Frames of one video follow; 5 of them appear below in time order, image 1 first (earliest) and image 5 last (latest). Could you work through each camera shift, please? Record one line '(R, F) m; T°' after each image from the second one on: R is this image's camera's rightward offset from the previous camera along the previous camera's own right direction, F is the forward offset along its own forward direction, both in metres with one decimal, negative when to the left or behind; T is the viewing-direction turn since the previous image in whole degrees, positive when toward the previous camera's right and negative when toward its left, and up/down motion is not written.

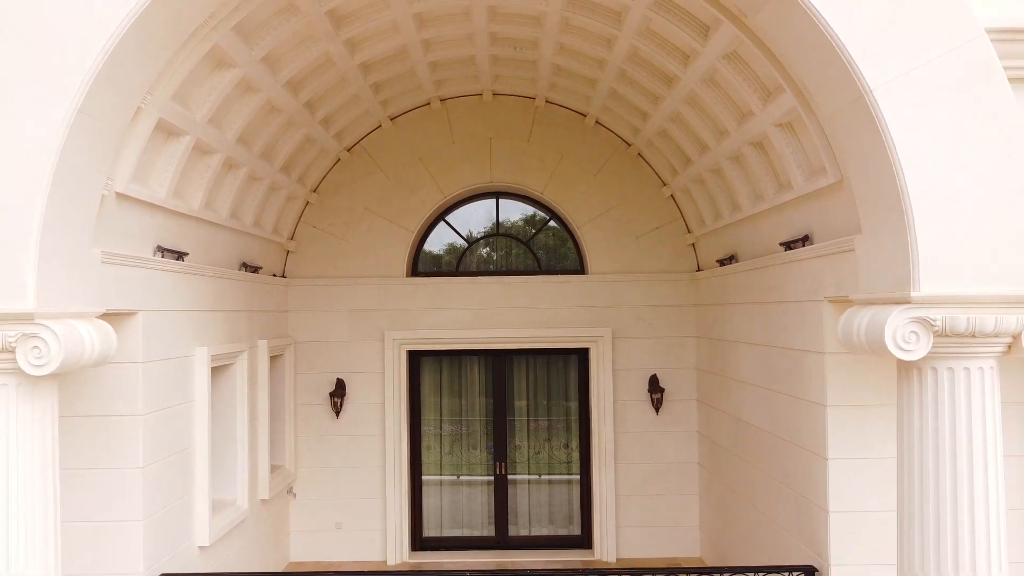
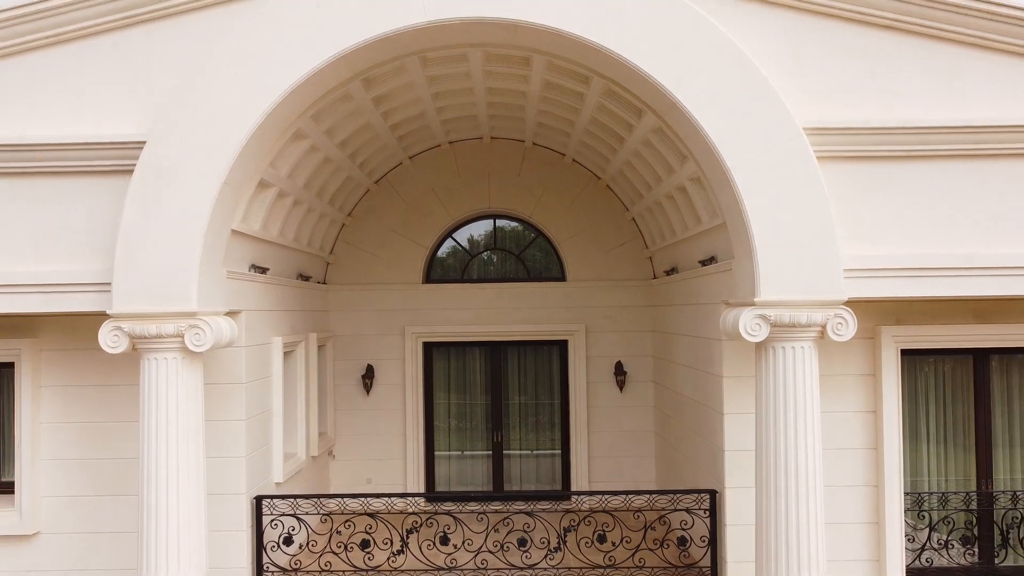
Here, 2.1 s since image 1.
(+0.1, -1.6) m; 0°
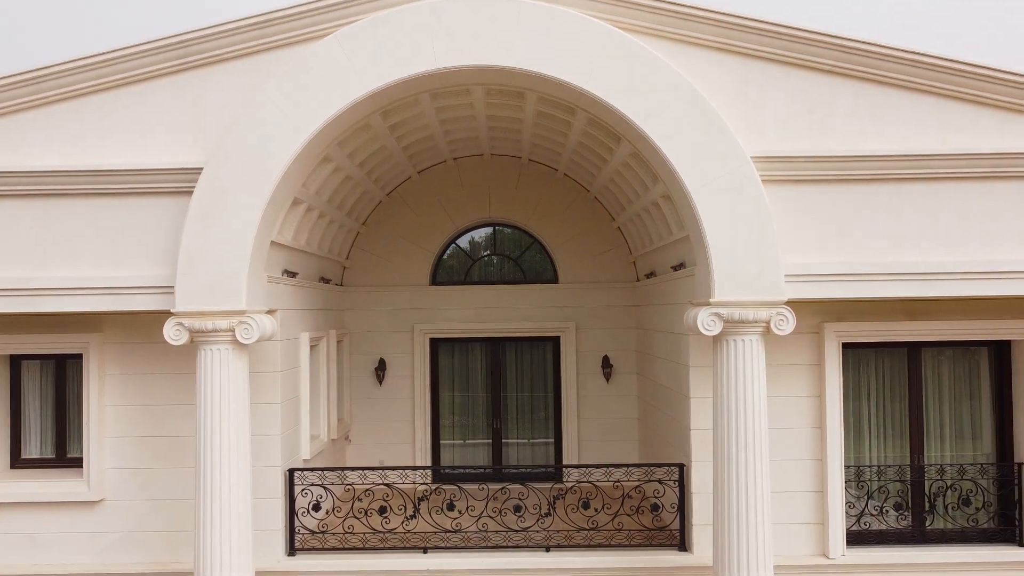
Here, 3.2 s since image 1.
(0.0, -0.9) m; 0°
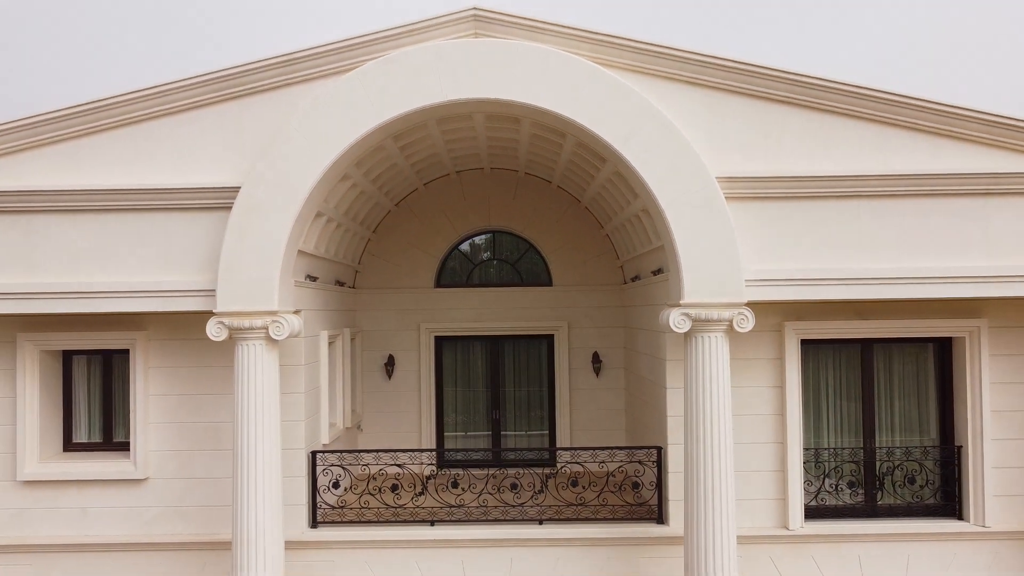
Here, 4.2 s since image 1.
(0.0, -0.8) m; 0°
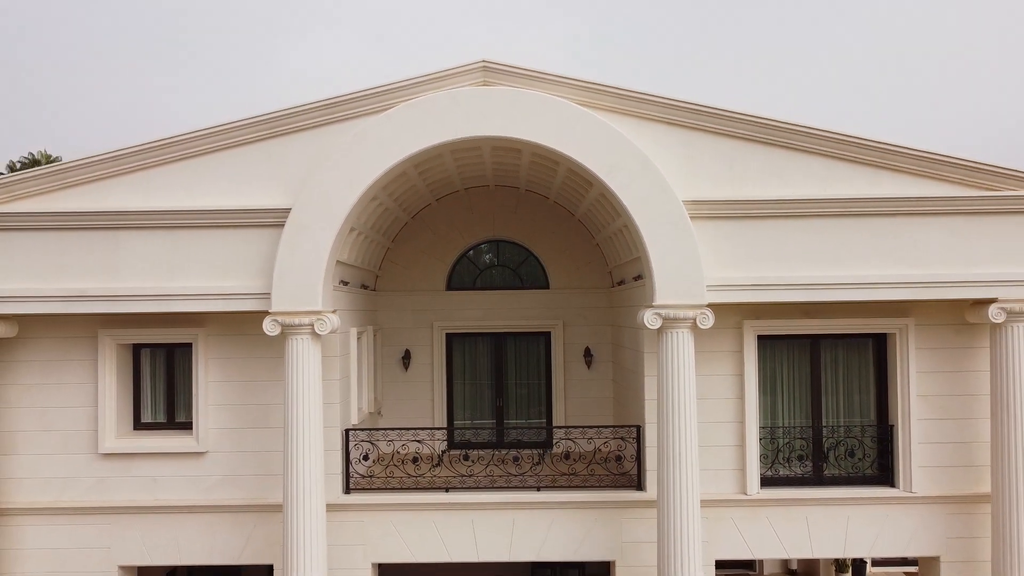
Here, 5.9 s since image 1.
(0.0, -1.3) m; 0°
